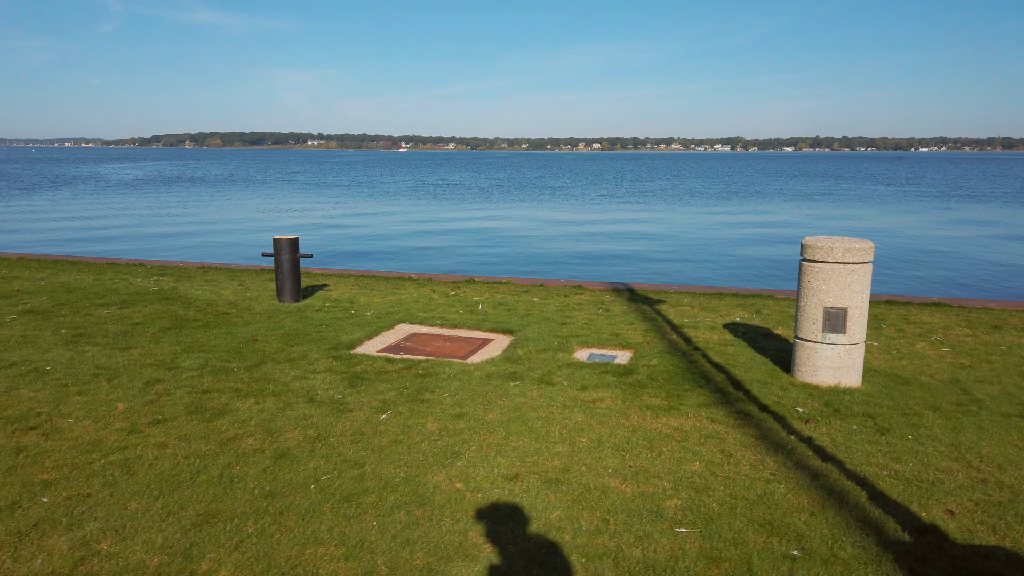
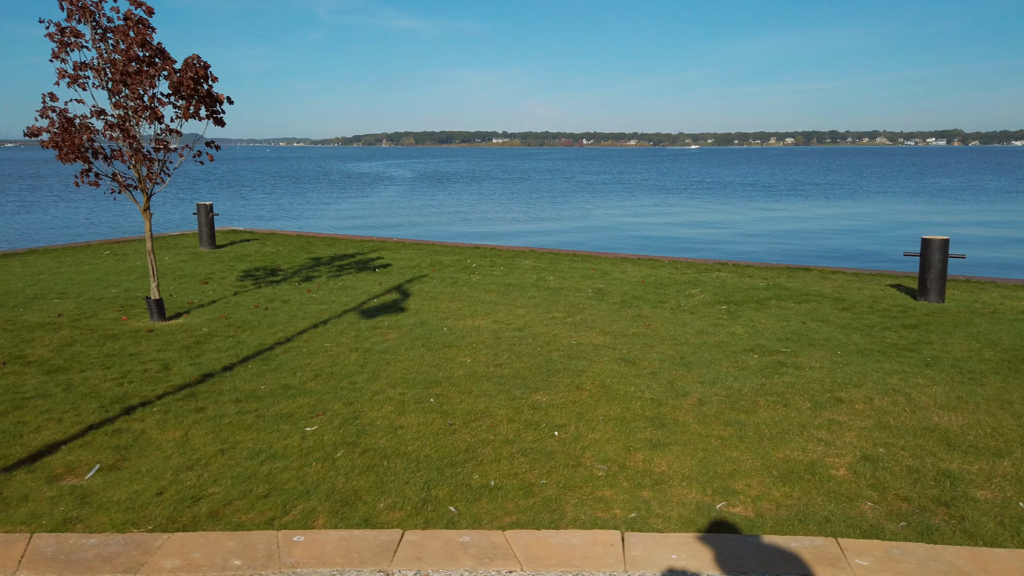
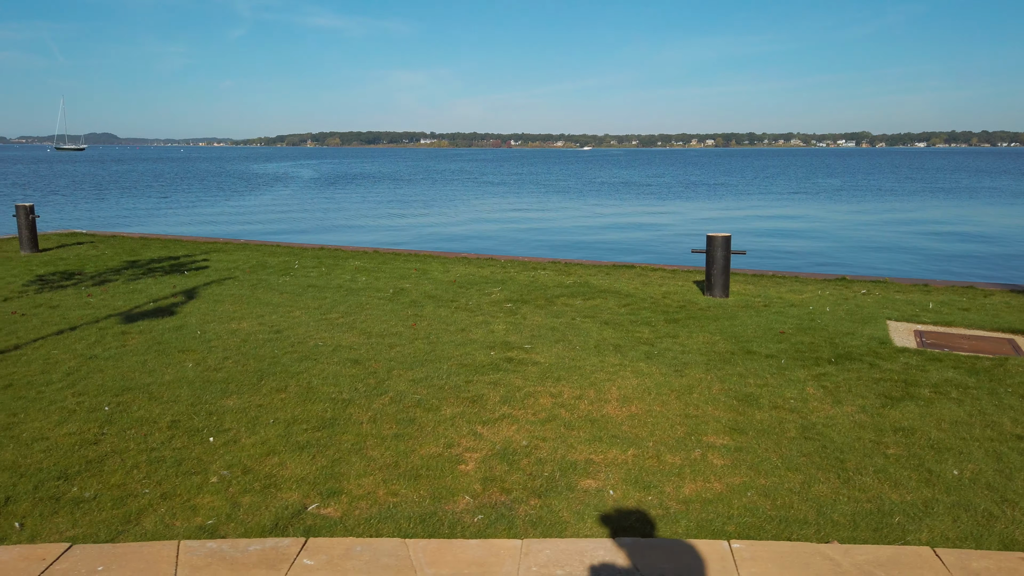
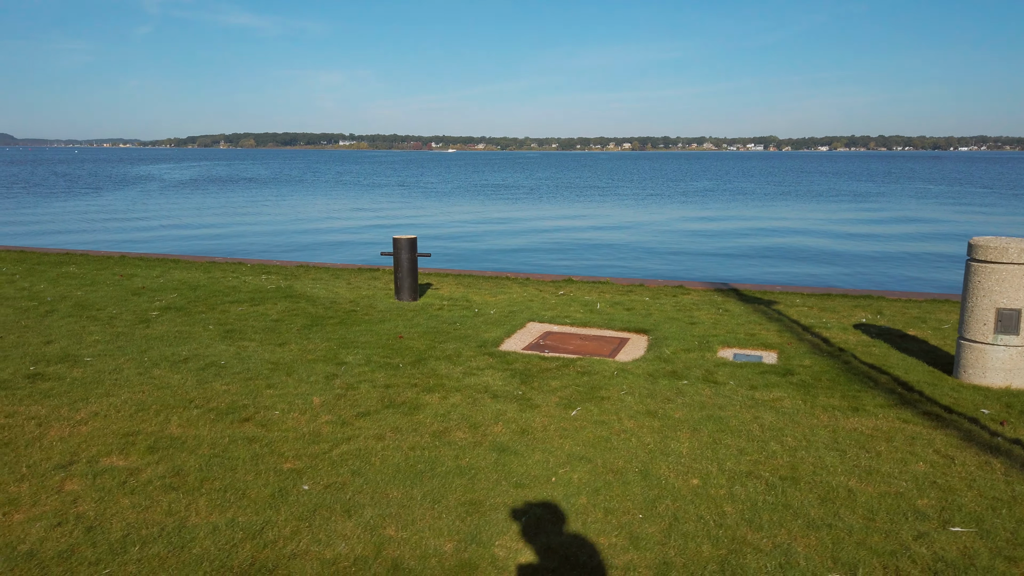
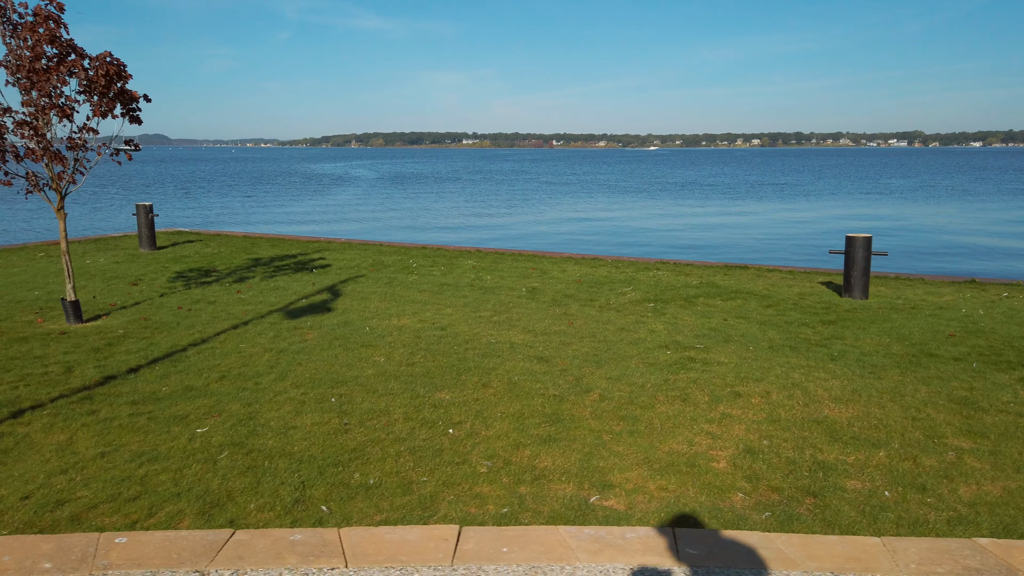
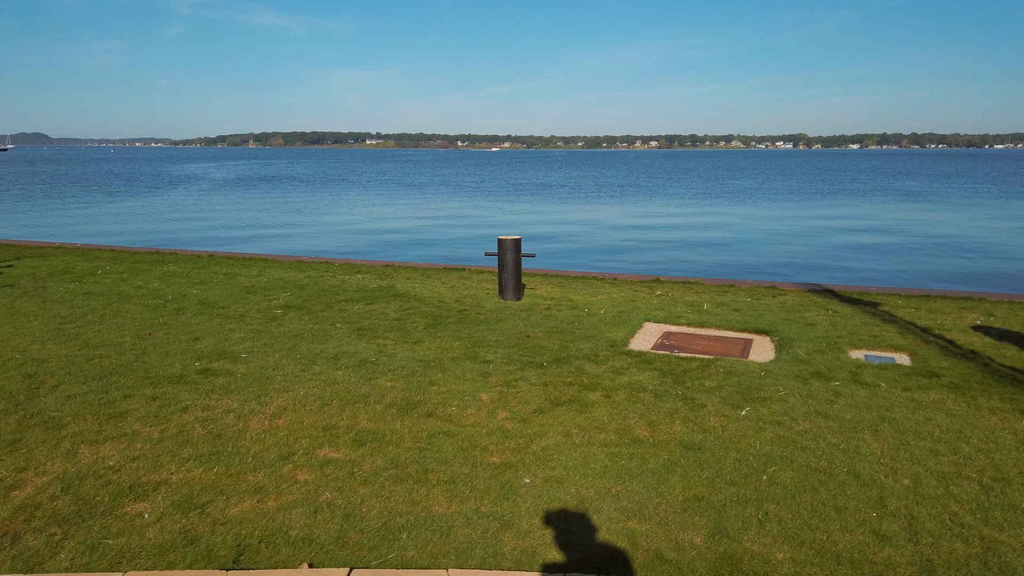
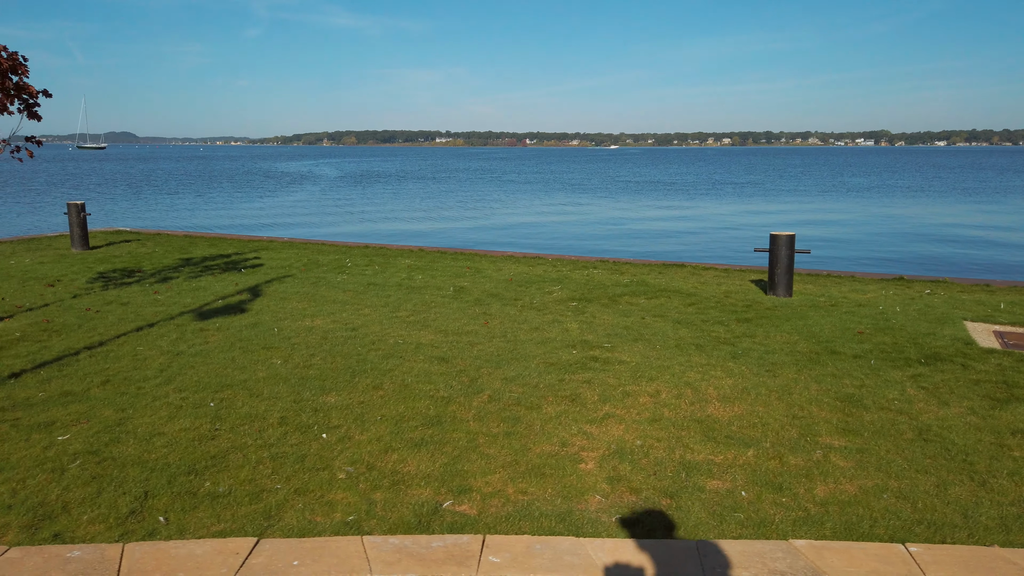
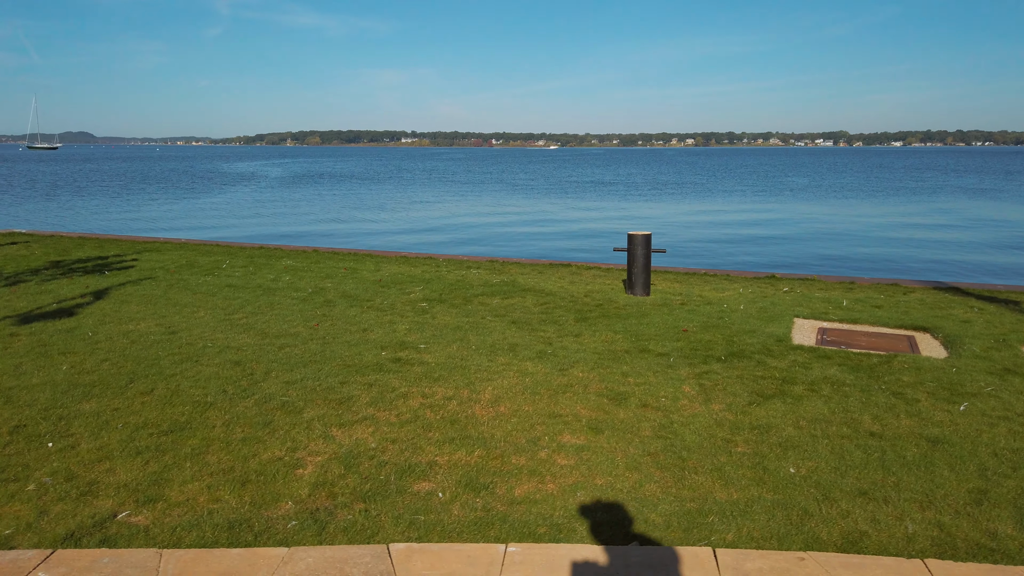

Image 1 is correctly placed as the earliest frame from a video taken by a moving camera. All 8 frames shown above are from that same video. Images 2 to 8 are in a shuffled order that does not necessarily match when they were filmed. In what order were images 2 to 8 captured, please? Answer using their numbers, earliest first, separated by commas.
4, 6, 8, 3, 7, 5, 2
